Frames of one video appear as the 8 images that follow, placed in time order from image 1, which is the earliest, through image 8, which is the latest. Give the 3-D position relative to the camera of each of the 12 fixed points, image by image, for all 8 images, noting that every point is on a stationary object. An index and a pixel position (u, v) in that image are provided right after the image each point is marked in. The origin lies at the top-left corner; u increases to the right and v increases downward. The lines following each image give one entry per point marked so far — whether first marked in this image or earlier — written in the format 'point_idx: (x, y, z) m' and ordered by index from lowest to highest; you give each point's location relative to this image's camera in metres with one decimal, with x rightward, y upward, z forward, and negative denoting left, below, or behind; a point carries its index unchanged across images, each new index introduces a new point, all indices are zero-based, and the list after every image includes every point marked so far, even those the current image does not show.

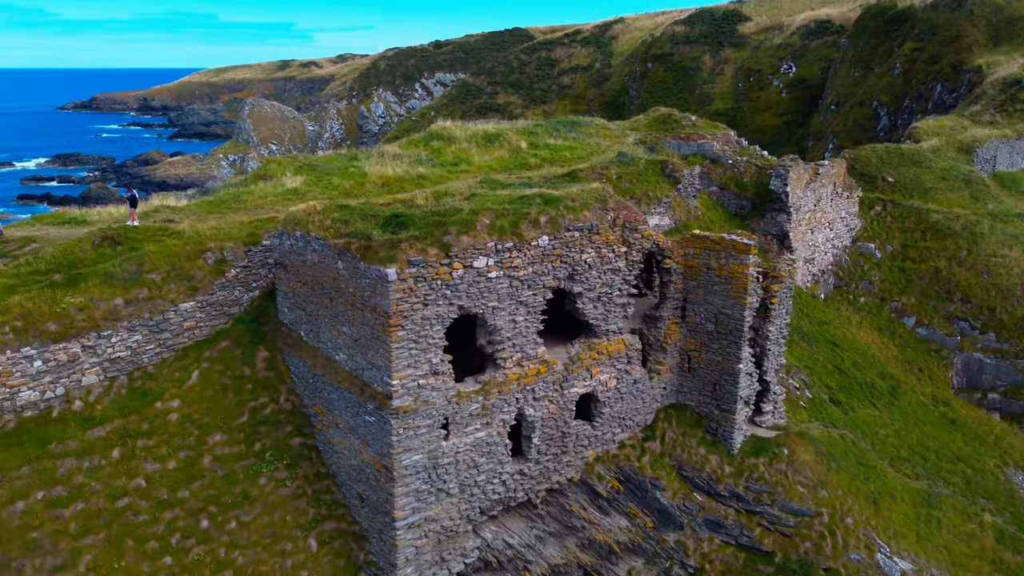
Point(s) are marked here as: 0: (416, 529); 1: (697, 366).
0: (-1.5, -3.7, +12.5) m
1: (+3.5, -1.5, +15.5) m
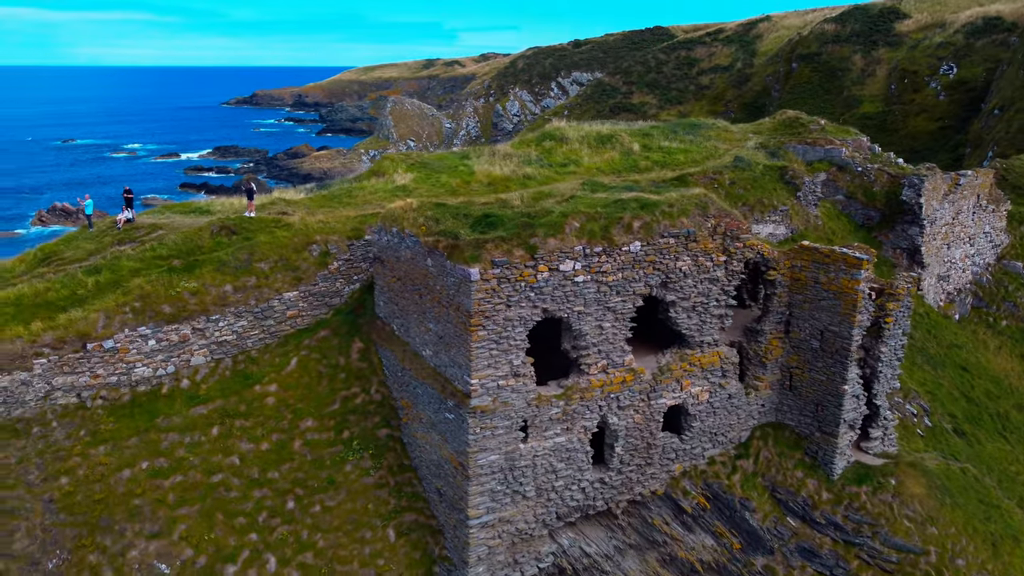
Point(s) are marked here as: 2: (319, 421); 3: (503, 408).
0: (-0.3, -3.7, +12.5) m
1: (+5.1, -1.7, +14.6) m
2: (-3.3, -2.3, +14.0) m
3: (-0.1, -1.8, +12.1) m
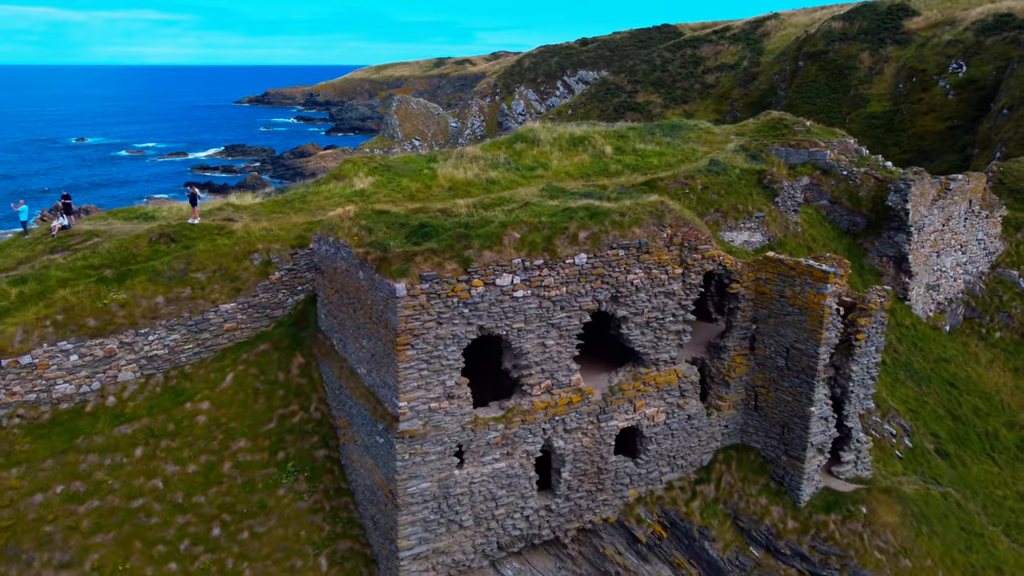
0: (-1.3, -3.9, +11.7) m
1: (+4.3, -2.0, +13.7) m
2: (-4.2, -2.5, +13.2) m
3: (-1.1, -2.0, +11.3) m
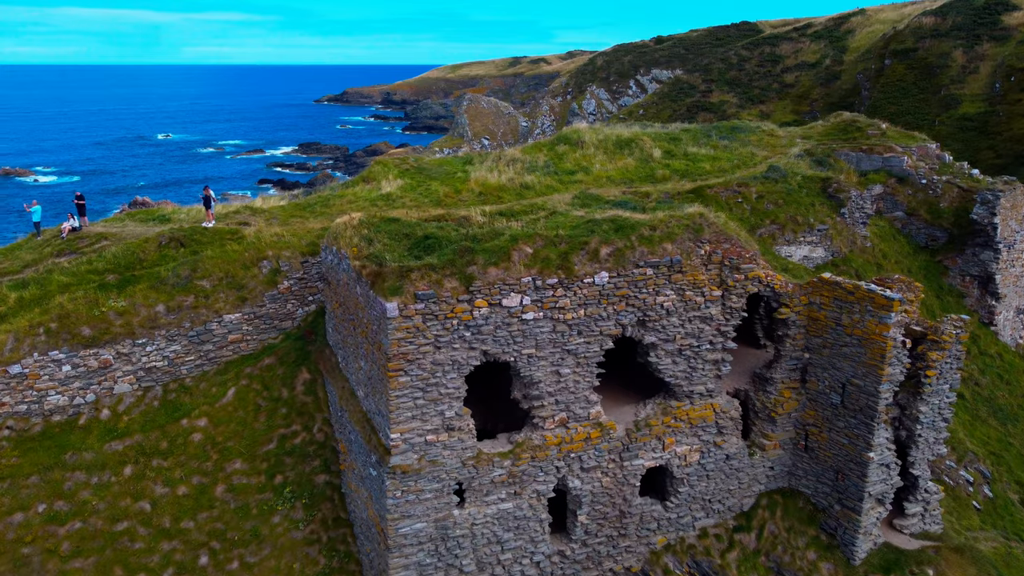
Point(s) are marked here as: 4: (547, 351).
0: (-1.2, -4.1, +10.6) m
1: (+4.5, -2.3, +12.1) m
2: (-4.0, -2.6, +12.3) m
3: (-1.0, -2.2, +10.2) m
4: (+0.5, -0.8, +10.5) m
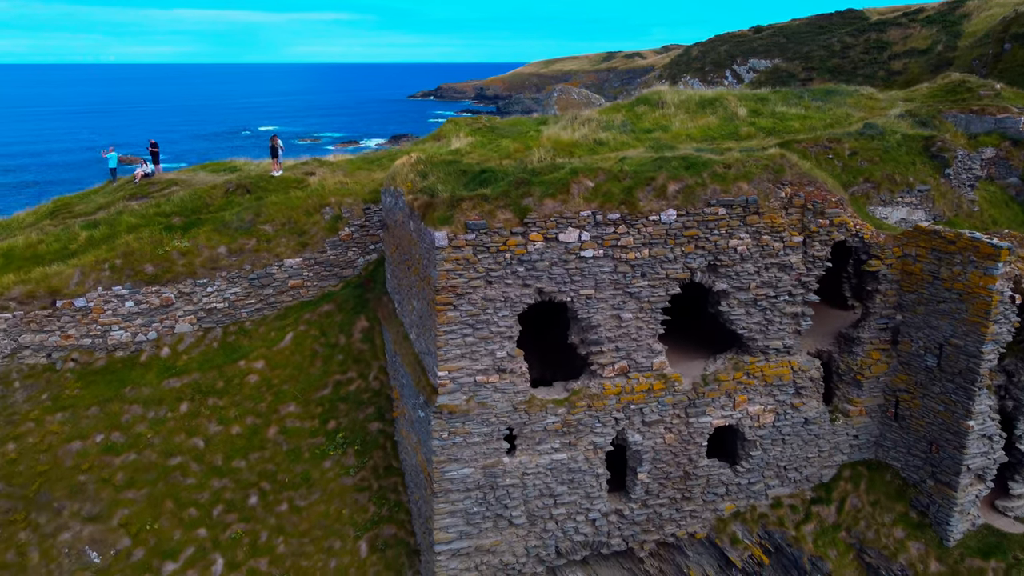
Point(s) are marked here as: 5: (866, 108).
0: (-0.6, -3.3, +10.1) m
1: (+5.3, -1.7, +11.0) m
2: (-3.1, -1.8, +12.1) m
3: (-0.4, -1.5, +9.7) m
4: (+1.1, -0.1, +9.8) m
5: (+7.9, +4.0, +18.0) m
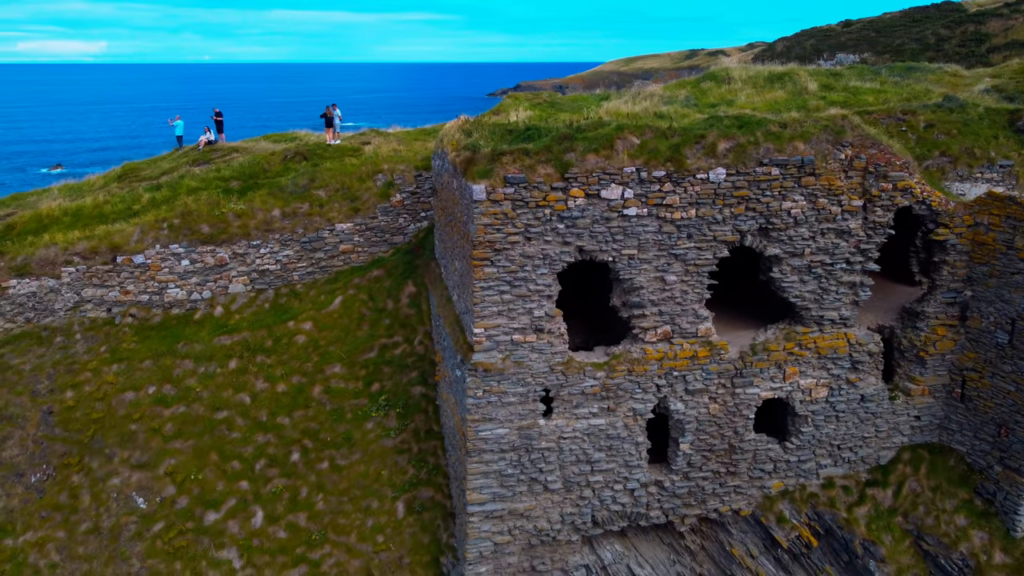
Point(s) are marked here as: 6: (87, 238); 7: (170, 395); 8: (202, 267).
0: (-0.2, -2.8, +9.9) m
1: (+5.8, -1.3, +10.3) m
2: (-2.4, -1.2, +12.2) m
3: (+0.1, -1.0, +9.5) m
4: (+1.6, +0.4, +9.5) m
5: (+9.2, +4.3, +17.1) m
6: (-6.5, +0.8, +12.4) m
7: (-4.9, -1.5, +11.6) m
8: (-4.8, +0.3, +12.6) m
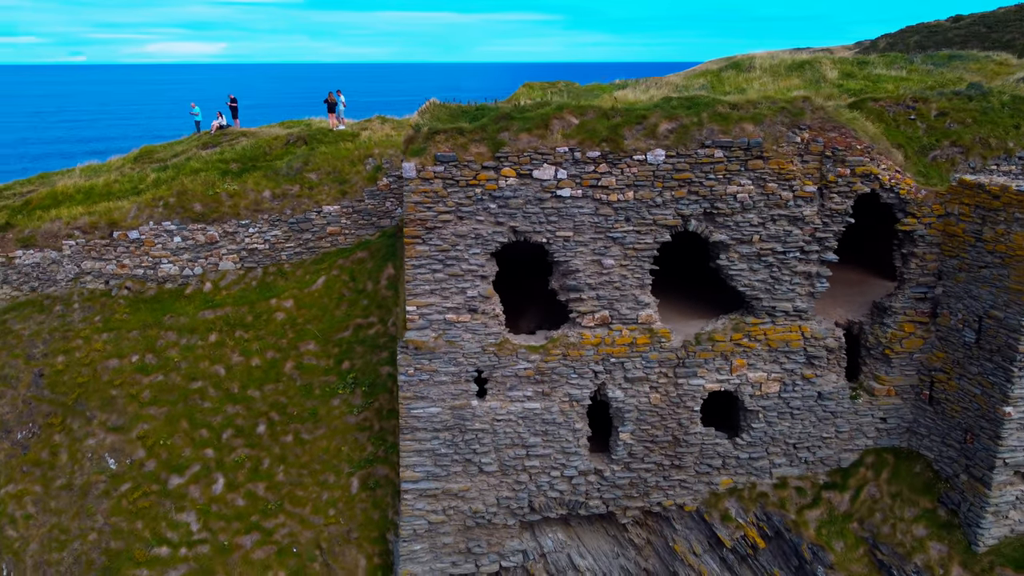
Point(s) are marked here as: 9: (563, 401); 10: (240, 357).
0: (-1.0, -2.6, +9.9) m
1: (+5.1, -1.3, +9.6) m
2: (-2.9, -0.9, +12.5) m
3: (-0.7, -0.7, +9.5) m
4: (+0.9, +0.6, +9.3) m
5: (+9.4, +4.2, +15.9) m
6: (-6.8, +1.2, +13.2) m
7: (-5.4, -1.1, +12.2) m
8: (-5.1, +0.7, +13.1) m
9: (+0.6, -1.3, +9.7) m
10: (-4.1, -1.0, +12.3) m
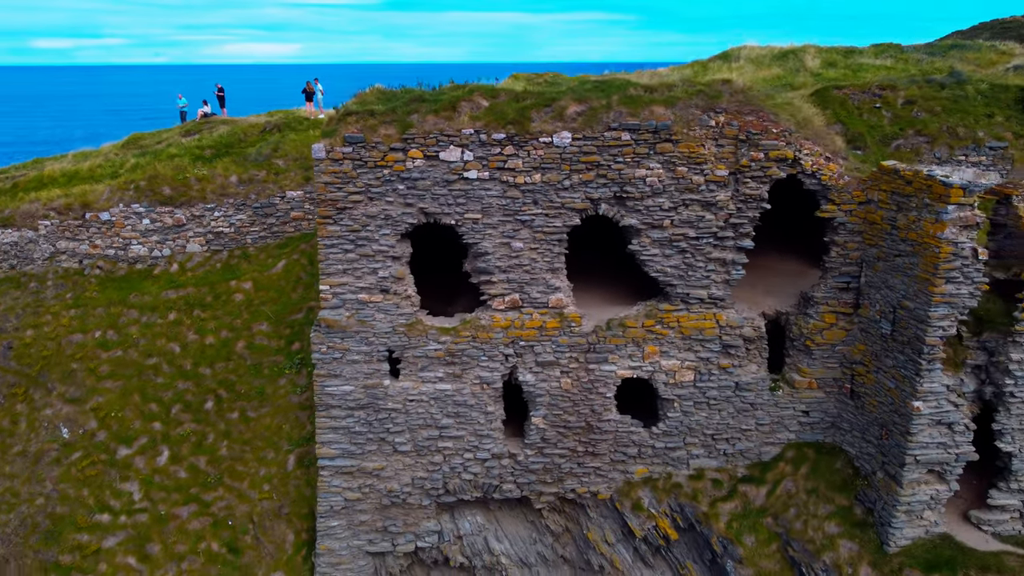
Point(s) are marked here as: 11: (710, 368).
0: (-2.0, -2.3, +10.1) m
1: (+4.0, -1.2, +9.2) m
2: (-3.7, -0.6, +12.8) m
3: (-1.8, -0.5, +9.6) m
4: (-0.2, +0.8, +9.3) m
5: (+8.9, +4.2, +15.2) m
6: (-7.5, +1.6, +13.8) m
7: (-6.2, -0.8, +12.7) m
8: (-5.8, +1.0, +13.6) m
9: (-0.4, -1.1, +9.7) m
10: (-4.9, -0.7, +12.7) m
11: (+2.4, -1.0, +9.6) m
